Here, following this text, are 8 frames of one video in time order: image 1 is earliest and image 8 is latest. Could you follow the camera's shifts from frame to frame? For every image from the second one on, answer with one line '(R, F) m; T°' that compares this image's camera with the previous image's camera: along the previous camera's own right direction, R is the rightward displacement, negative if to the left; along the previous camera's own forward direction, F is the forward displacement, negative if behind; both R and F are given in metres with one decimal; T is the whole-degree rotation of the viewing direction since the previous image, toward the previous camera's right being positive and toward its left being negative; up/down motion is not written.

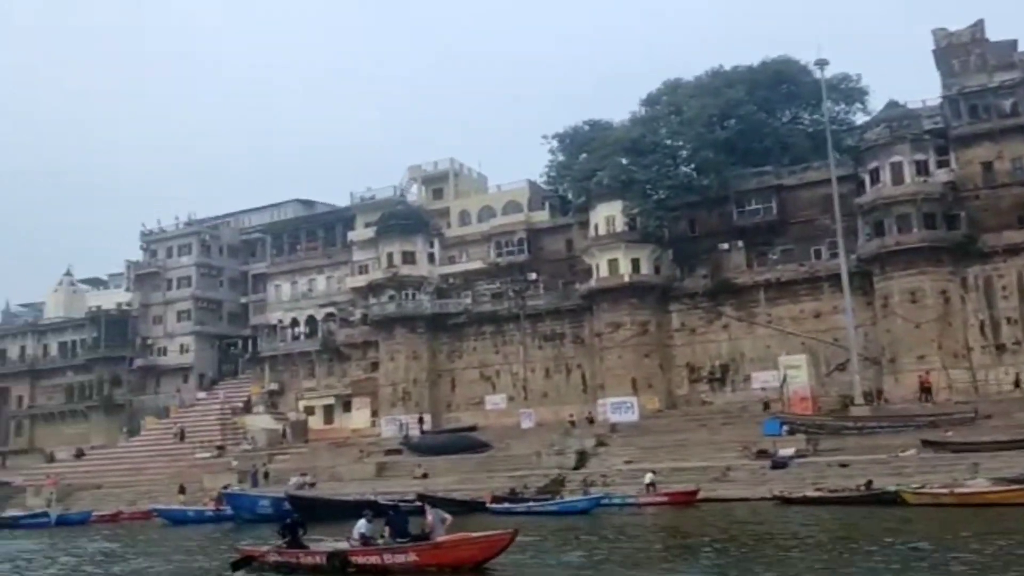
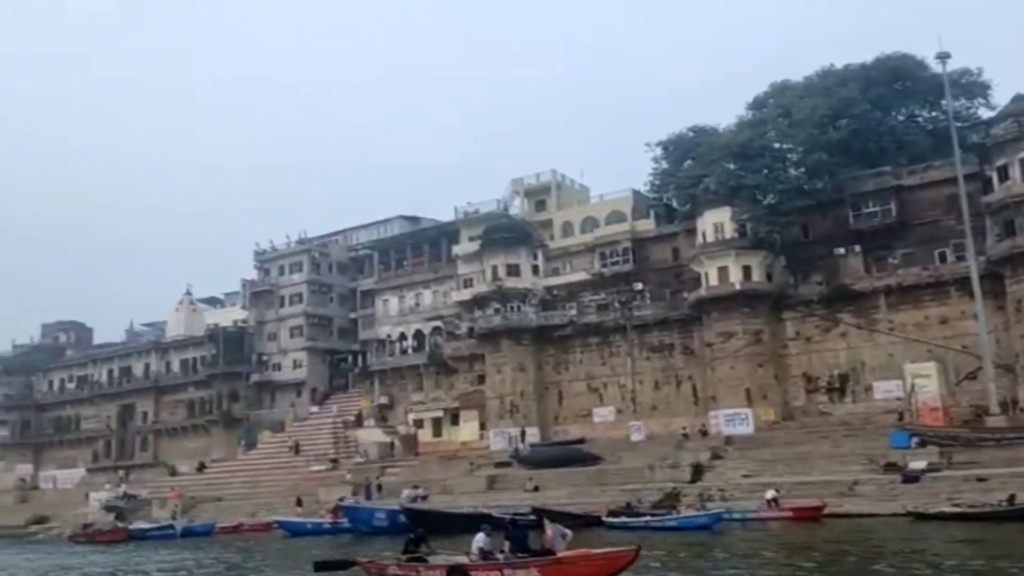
(-0.3, +0.2) m; -6°
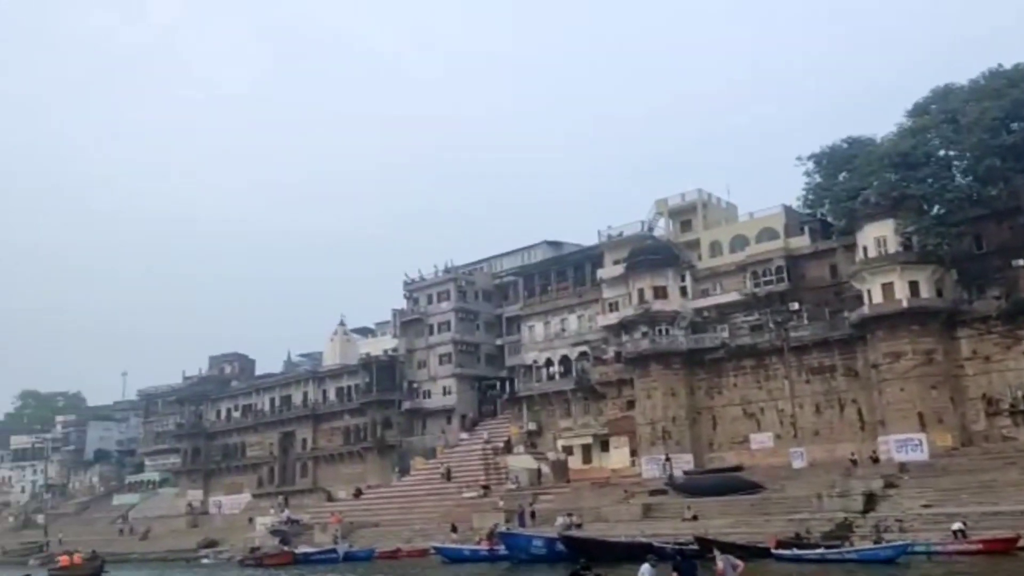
(-0.4, +0.3) m; -9°
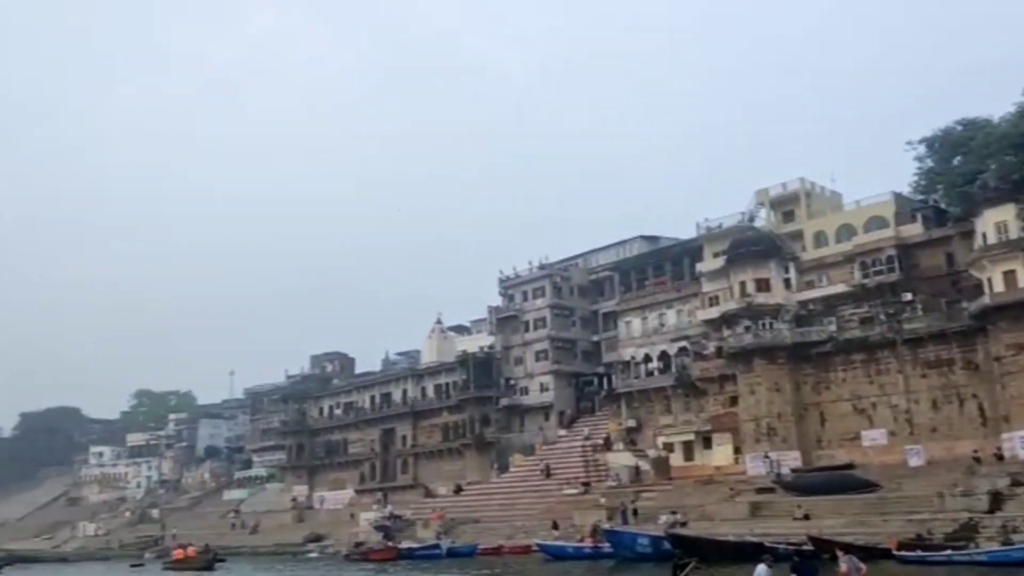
(-0.3, +0.3) m; -6°
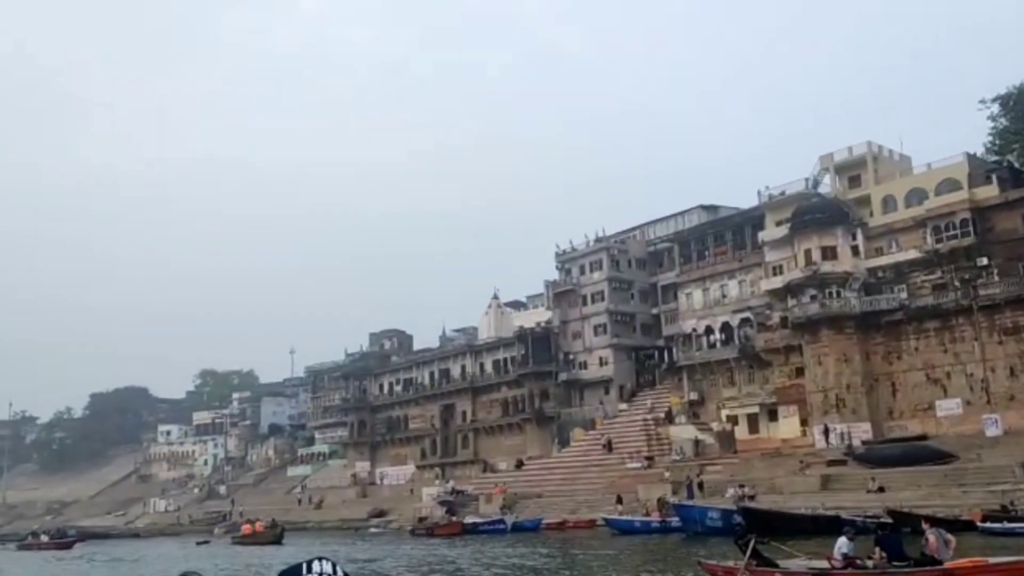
(-0.3, +0.4) m; -3°
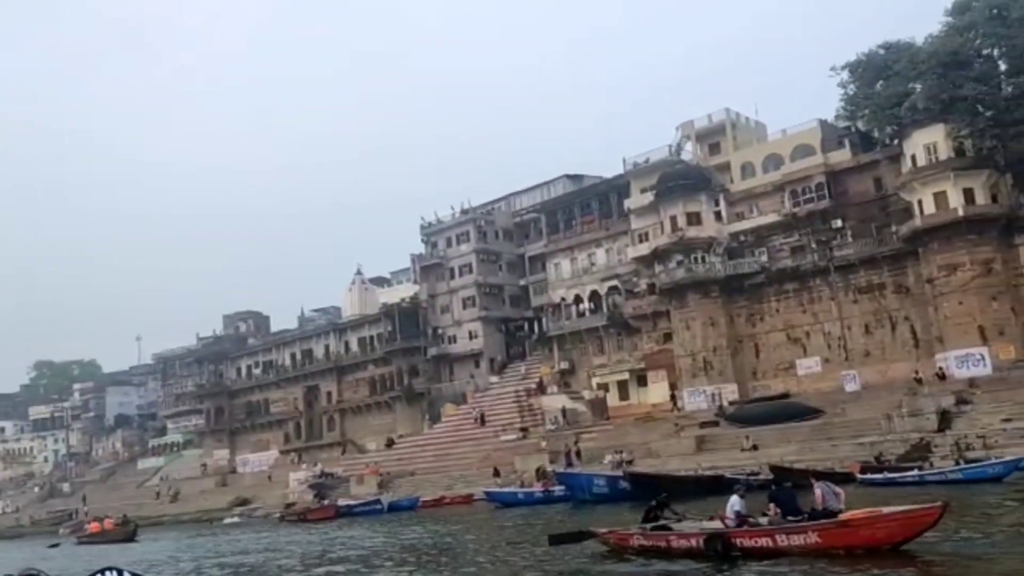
(-0.4, +1.2) m; +9°
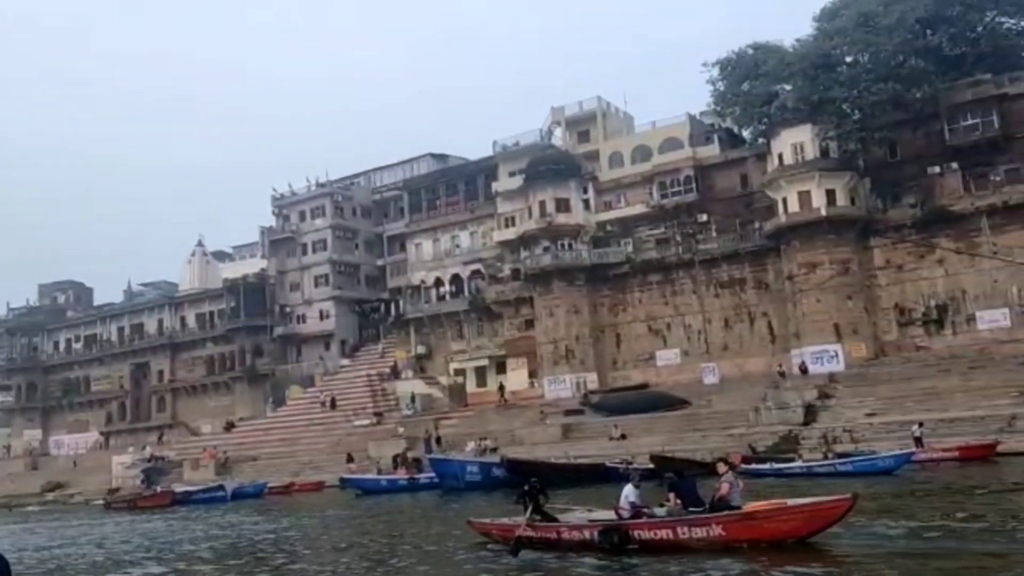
(-0.9, +1.7) m; +10°
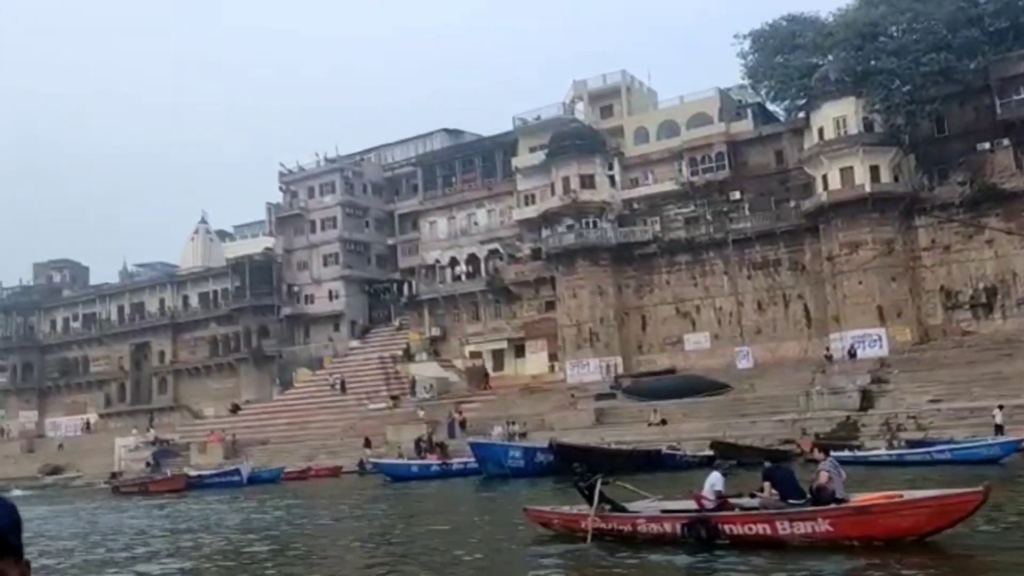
(-1.3, +1.7) m; +1°
